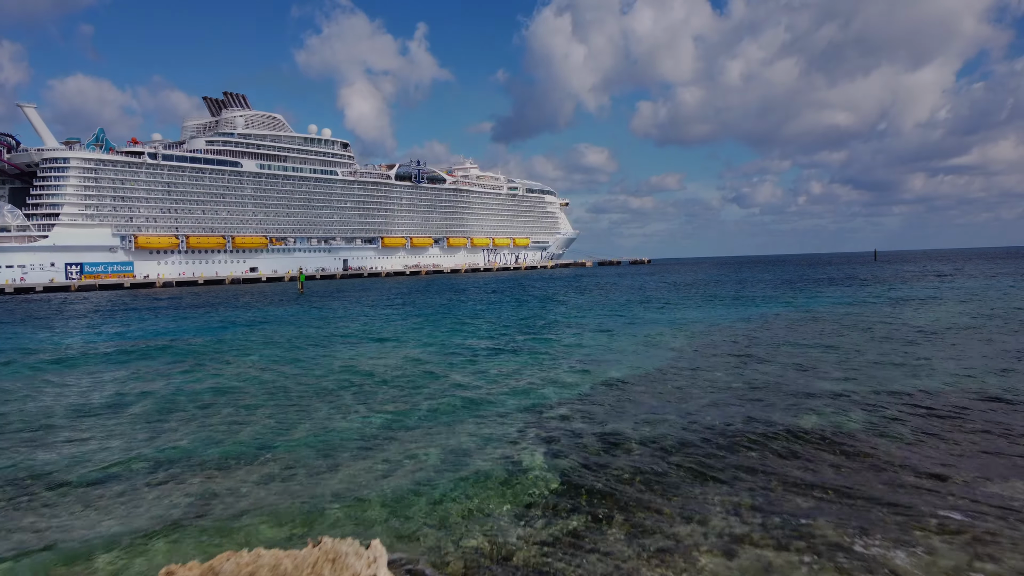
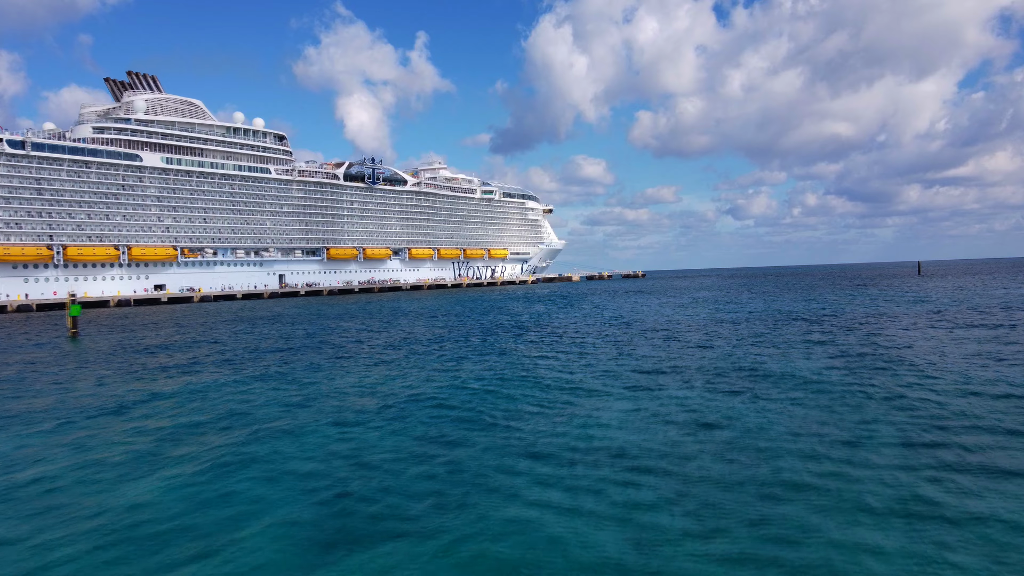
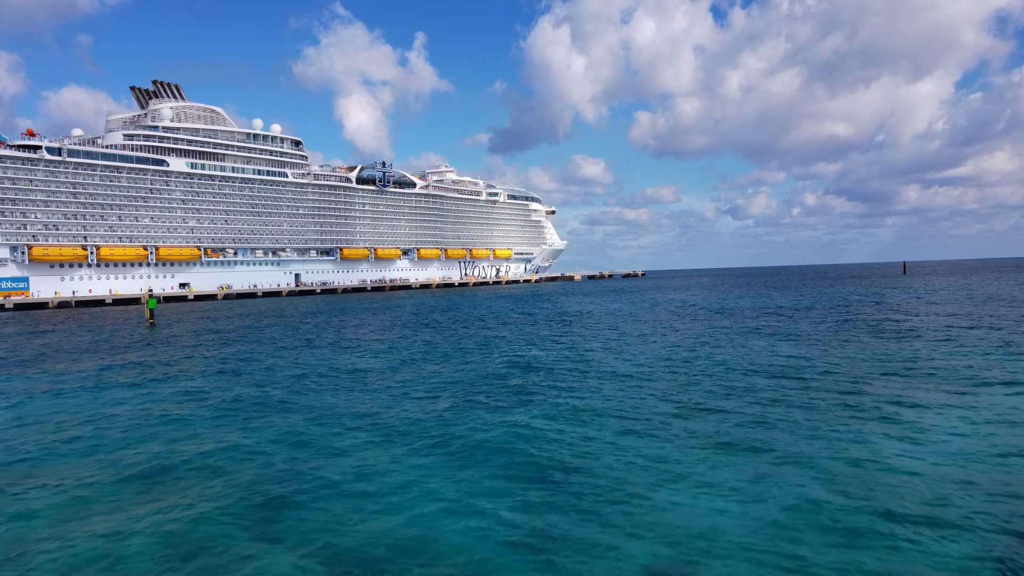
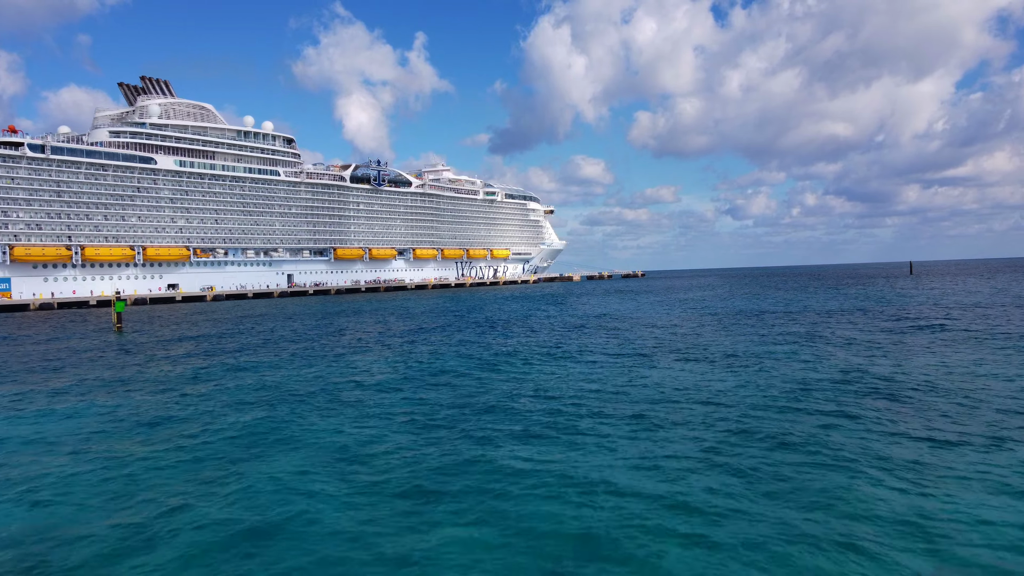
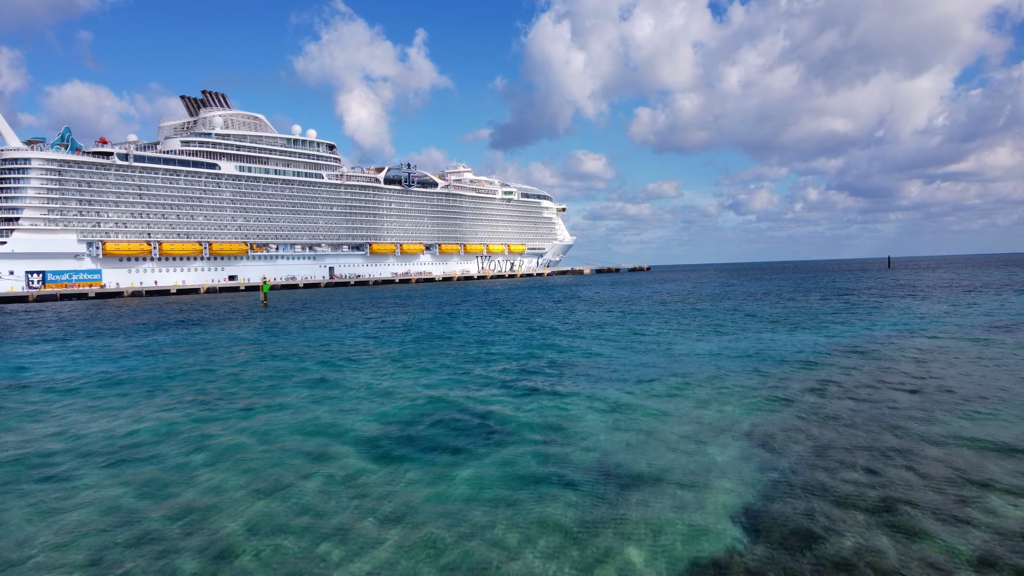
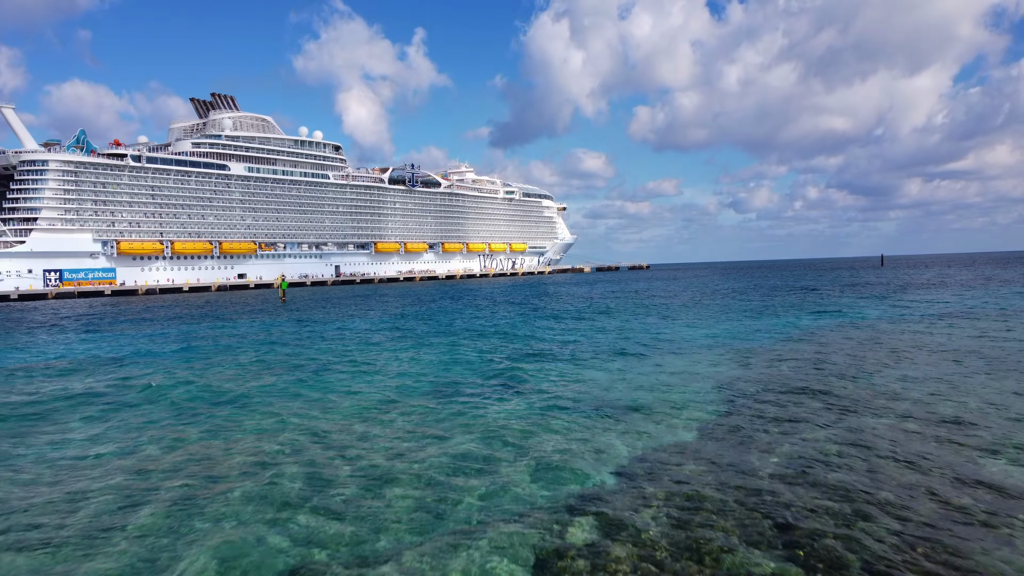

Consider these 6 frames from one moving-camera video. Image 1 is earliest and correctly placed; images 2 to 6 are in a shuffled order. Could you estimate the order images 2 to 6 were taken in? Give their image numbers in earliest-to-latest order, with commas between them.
6, 5, 3, 4, 2
